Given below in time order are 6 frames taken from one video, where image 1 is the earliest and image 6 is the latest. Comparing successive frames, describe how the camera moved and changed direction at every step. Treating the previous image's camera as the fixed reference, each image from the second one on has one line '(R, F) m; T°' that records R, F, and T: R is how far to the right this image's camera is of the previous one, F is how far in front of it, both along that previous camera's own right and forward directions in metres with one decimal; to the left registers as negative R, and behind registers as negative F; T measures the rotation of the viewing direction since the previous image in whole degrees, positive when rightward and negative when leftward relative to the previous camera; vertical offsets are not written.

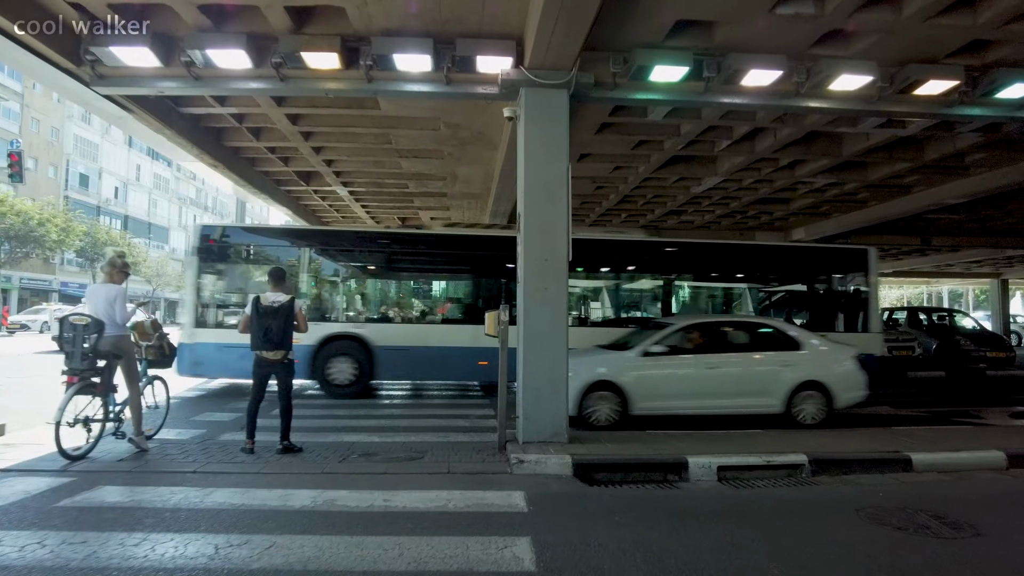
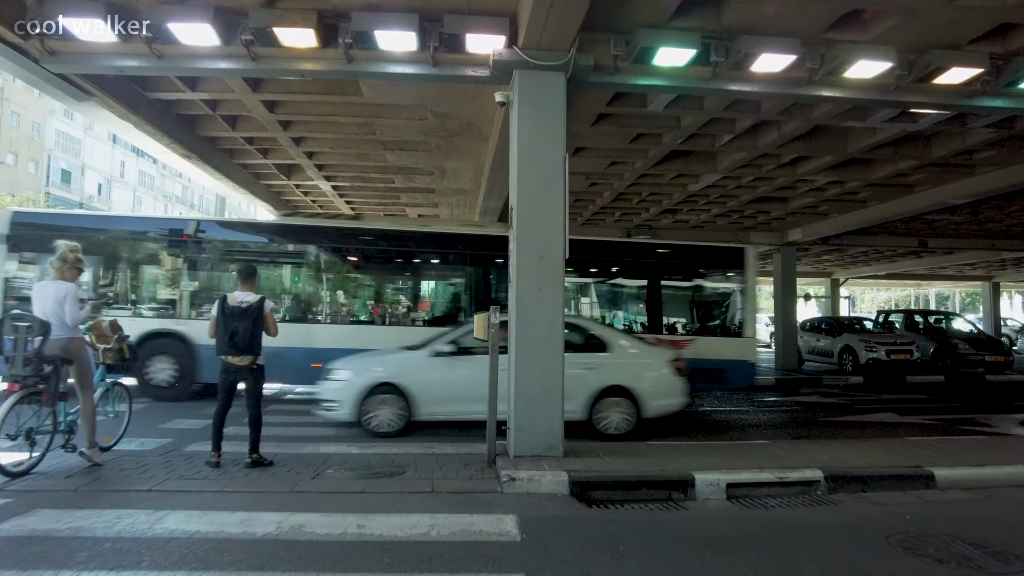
(0.0, +0.6) m; +1°
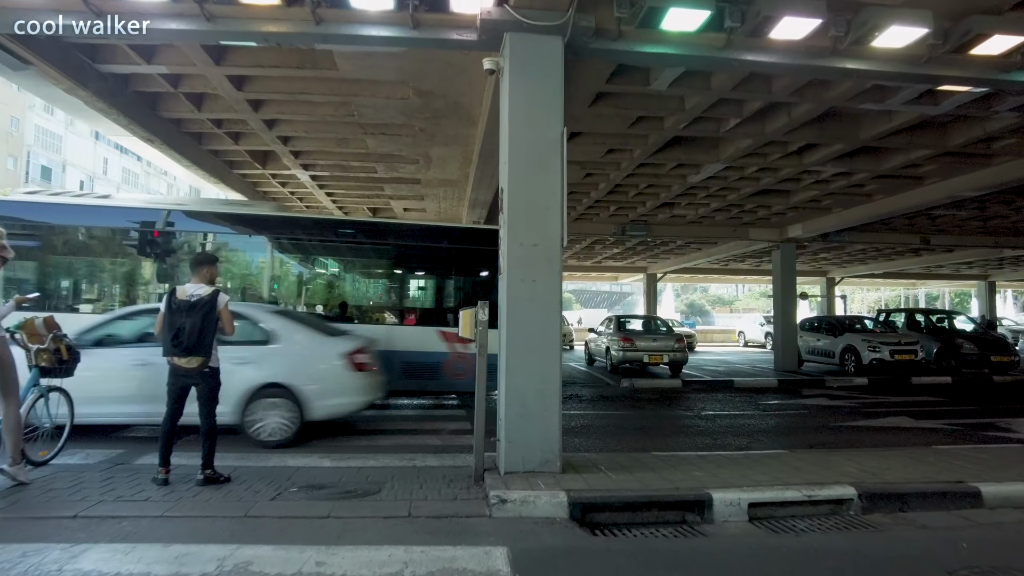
(0.0, +0.8) m; +1°
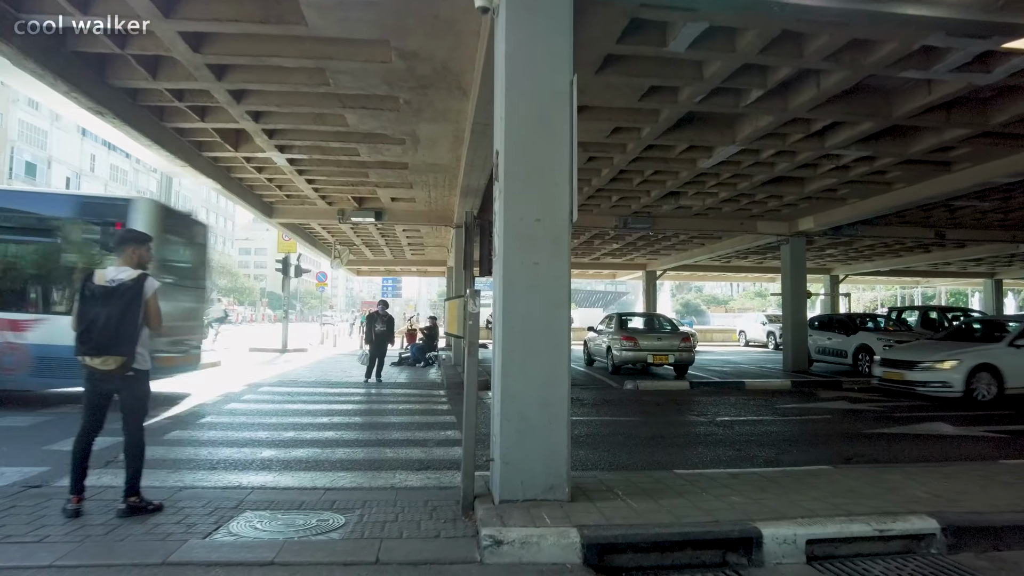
(0.0, +1.1) m; +1°
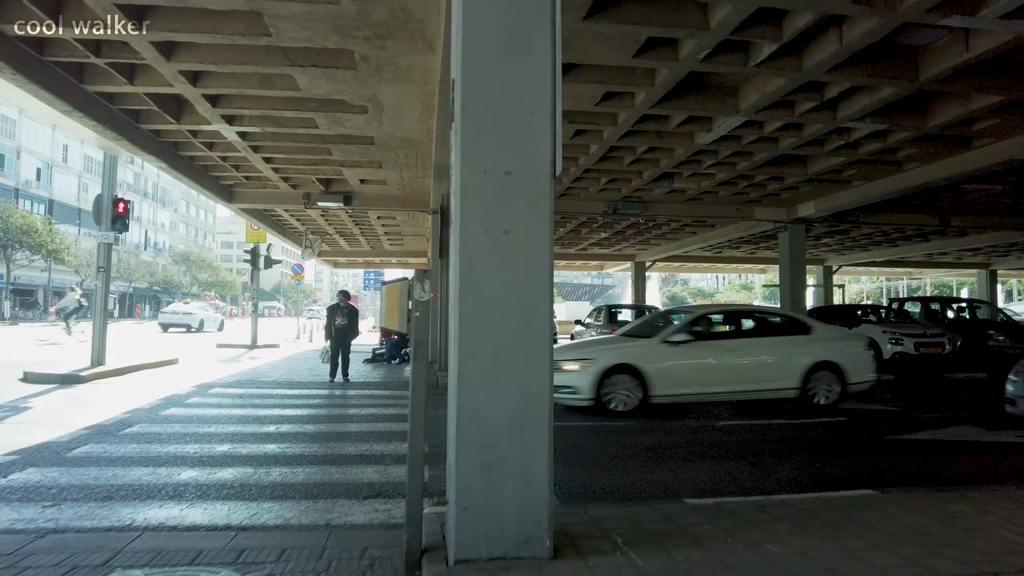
(+0.1, +1.2) m; +1°
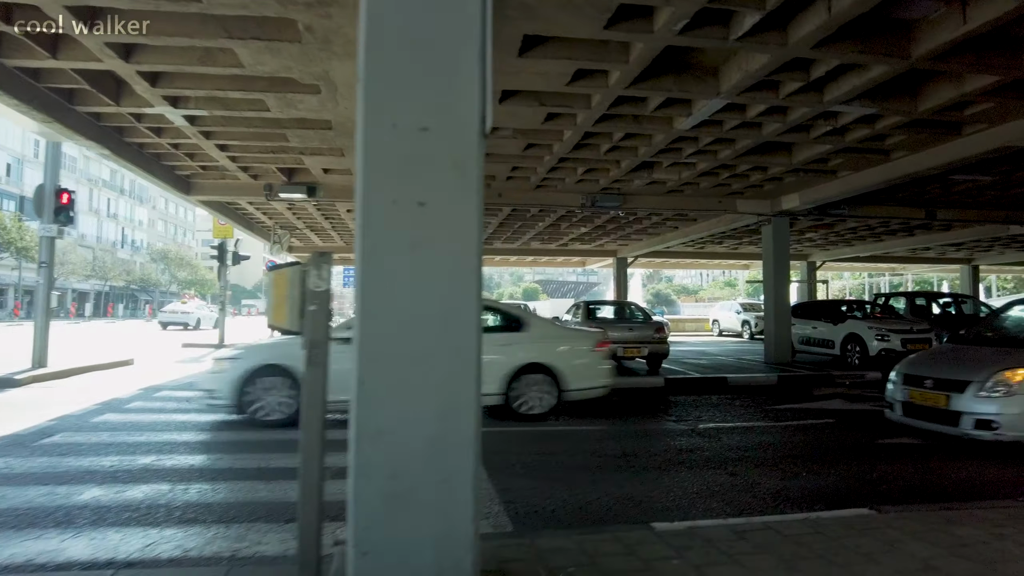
(+0.3, +0.7) m; +1°
